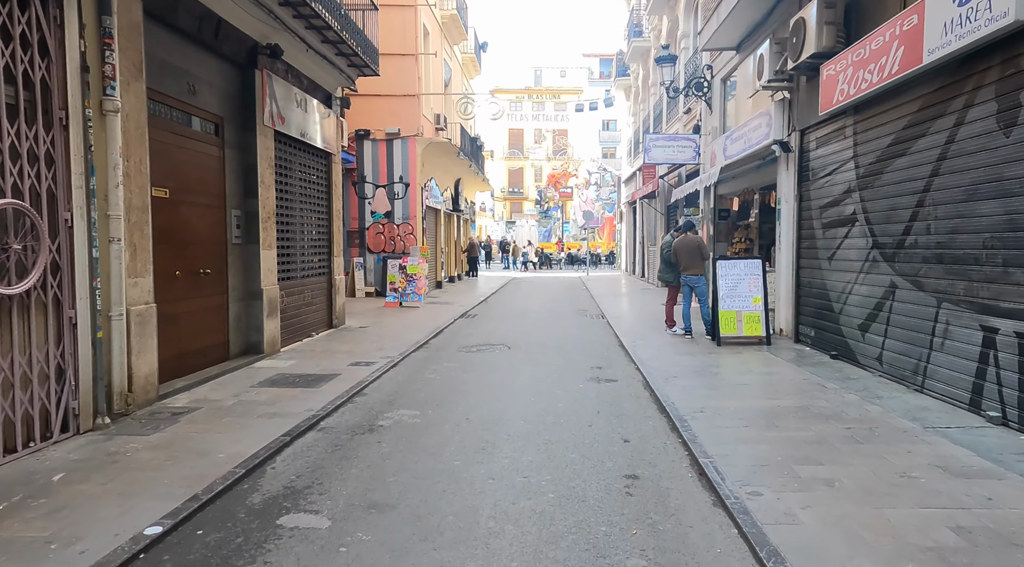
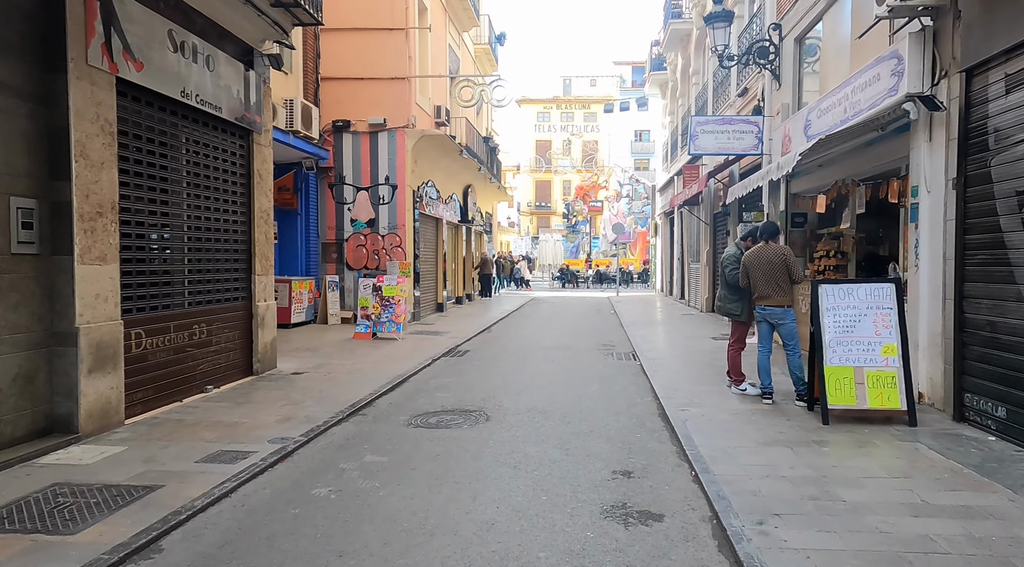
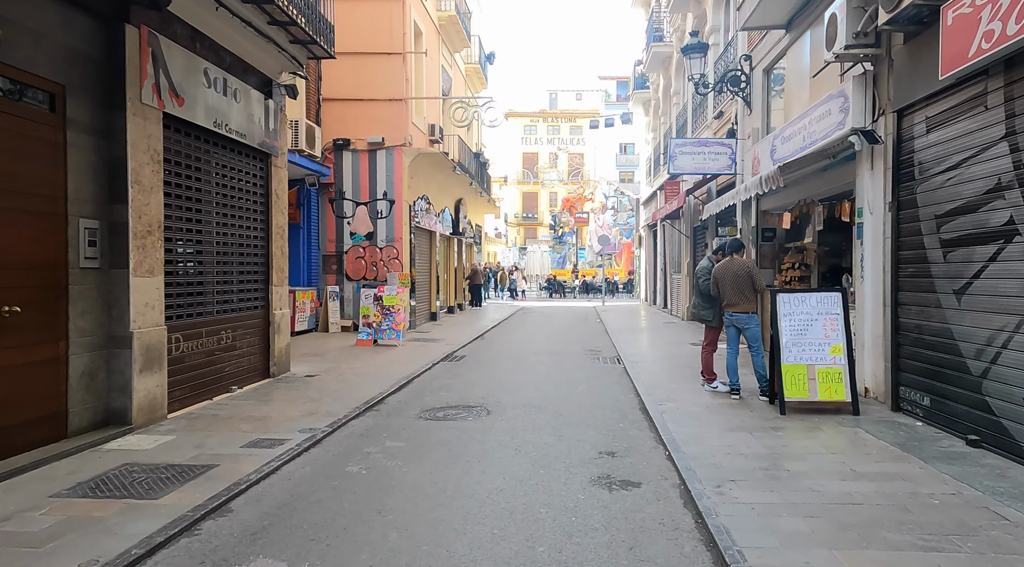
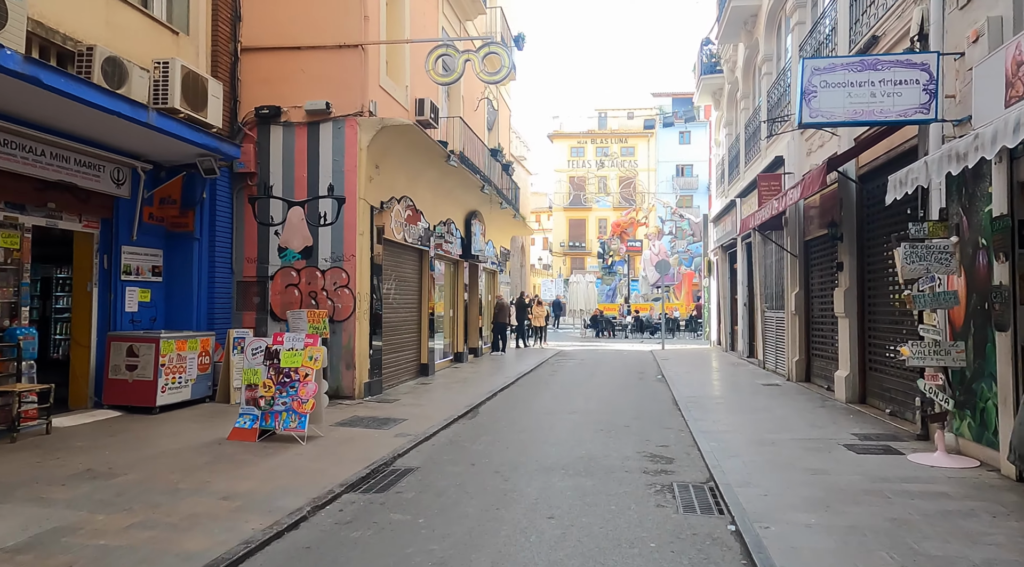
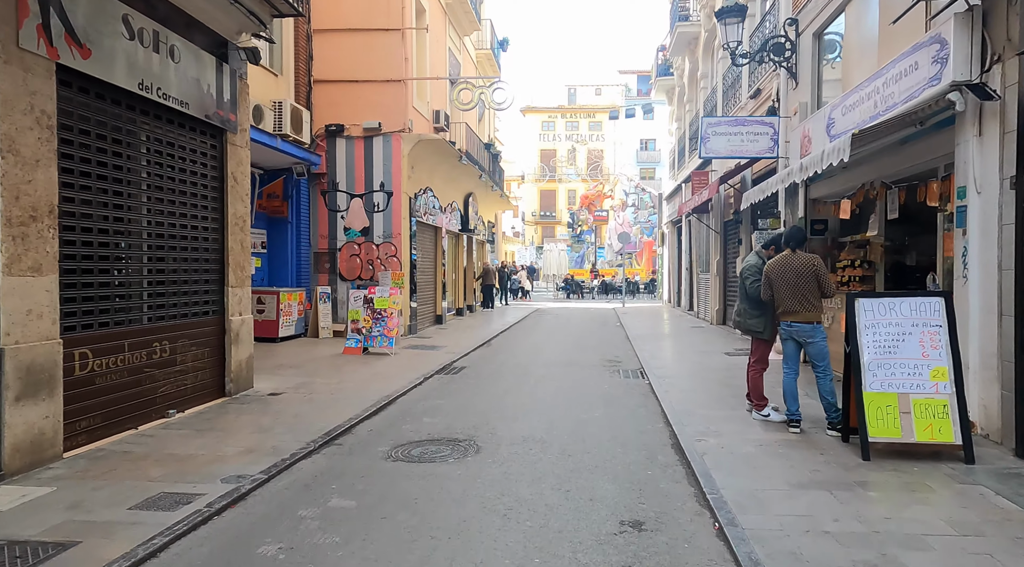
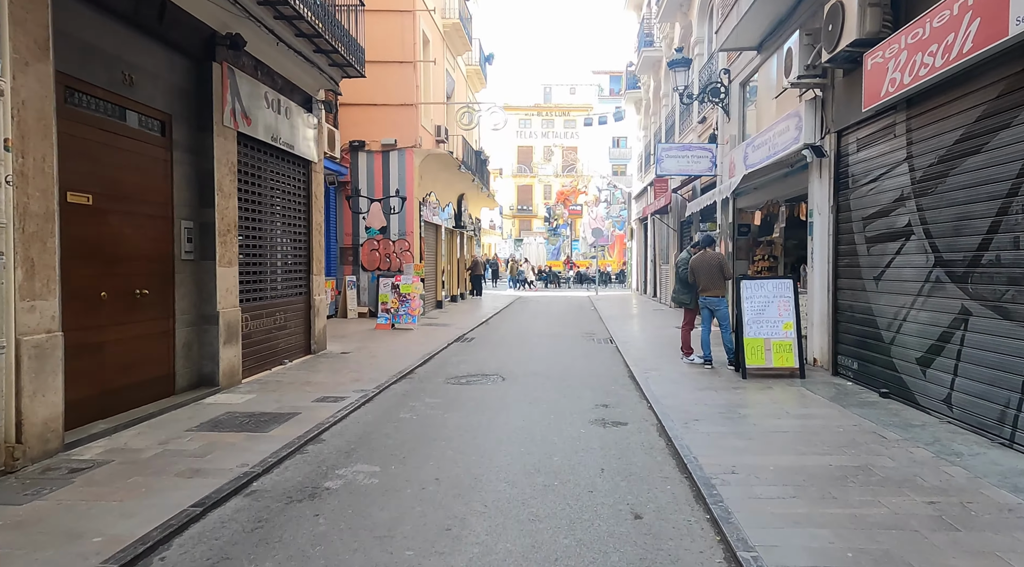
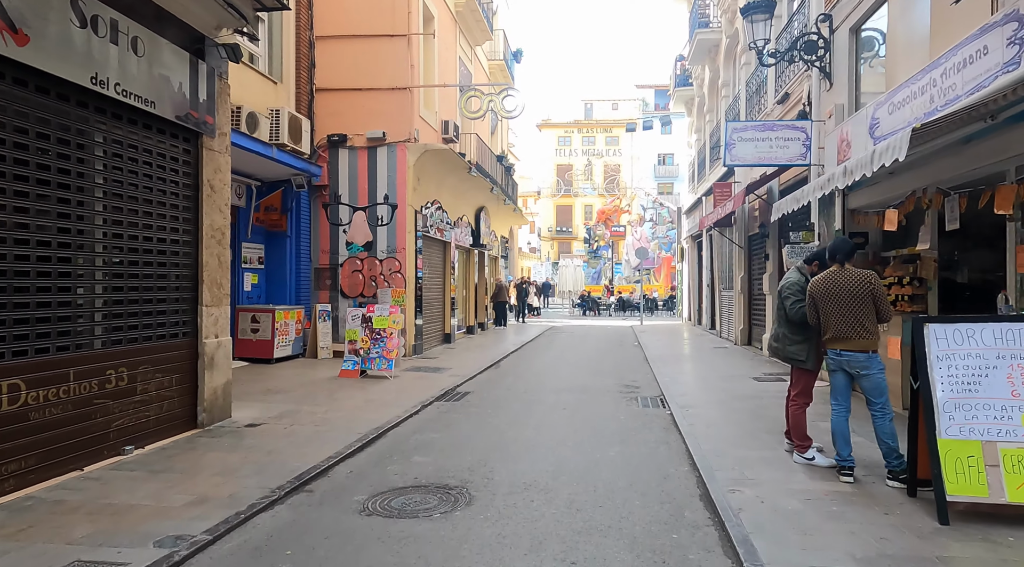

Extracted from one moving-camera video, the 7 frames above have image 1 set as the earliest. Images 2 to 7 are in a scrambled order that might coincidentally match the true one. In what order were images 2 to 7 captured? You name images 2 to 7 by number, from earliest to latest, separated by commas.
6, 3, 2, 5, 7, 4
